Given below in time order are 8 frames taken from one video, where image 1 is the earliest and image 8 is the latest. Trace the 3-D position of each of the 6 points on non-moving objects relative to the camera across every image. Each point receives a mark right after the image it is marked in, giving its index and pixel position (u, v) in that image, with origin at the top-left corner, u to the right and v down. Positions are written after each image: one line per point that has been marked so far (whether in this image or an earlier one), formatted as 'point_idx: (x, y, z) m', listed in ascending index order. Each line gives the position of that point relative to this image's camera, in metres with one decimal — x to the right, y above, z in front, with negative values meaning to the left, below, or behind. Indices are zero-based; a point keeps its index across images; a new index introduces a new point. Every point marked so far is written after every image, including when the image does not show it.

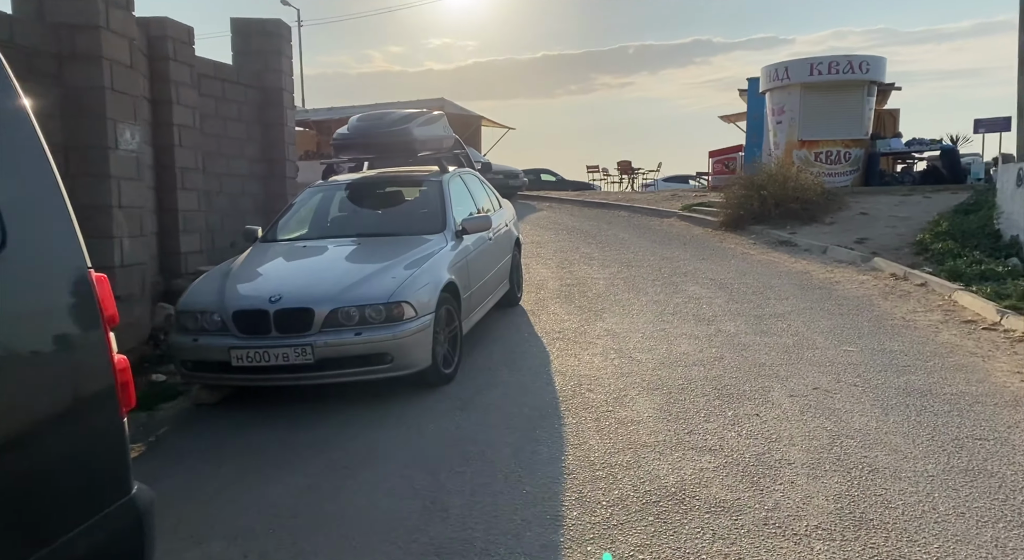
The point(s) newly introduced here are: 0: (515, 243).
0: (0.0, +0.4, +9.6) m
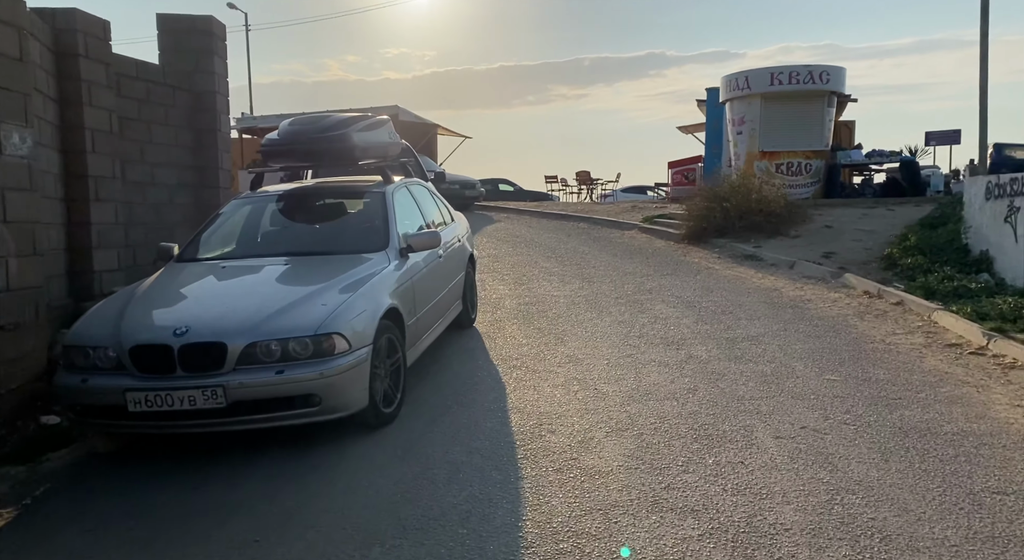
0: (-0.5, +0.2, +8.9) m
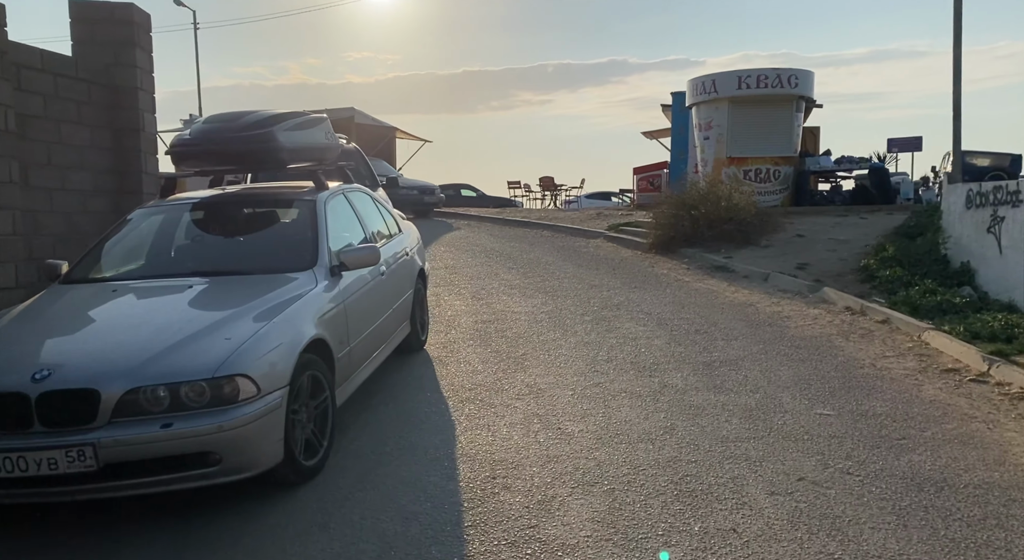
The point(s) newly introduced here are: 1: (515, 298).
0: (-0.9, +0.1, +8.0) m
1: (0.0, -0.2, +10.5) m
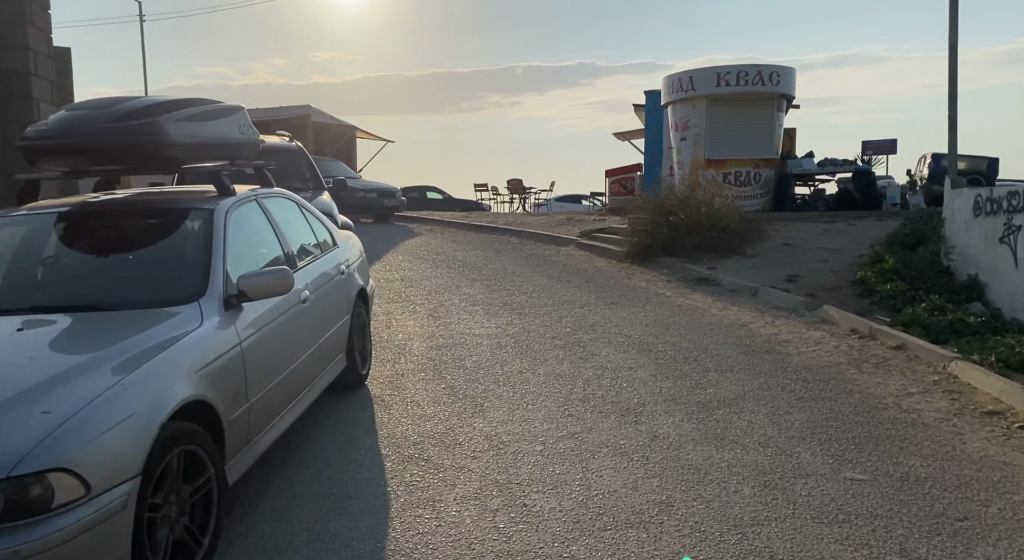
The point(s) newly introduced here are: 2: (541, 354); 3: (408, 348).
0: (-1.2, -0.1, +6.8) m
1: (-0.4, -0.4, +9.3) m
2: (+0.3, -0.7, +7.5) m
3: (-1.0, -0.6, +7.8) m
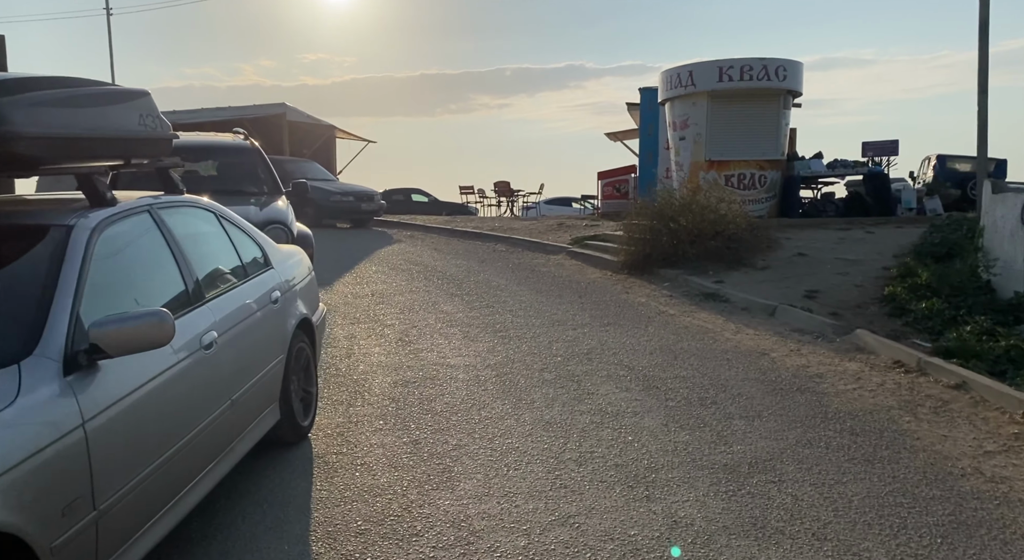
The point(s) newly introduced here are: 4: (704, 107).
0: (-1.4, -0.3, +5.5) m
1: (-0.6, -0.6, +8.0) m
2: (+0.1, -0.8, +6.3) m
3: (-1.1, -0.8, +6.6) m
4: (+3.5, +3.2, +15.3) m
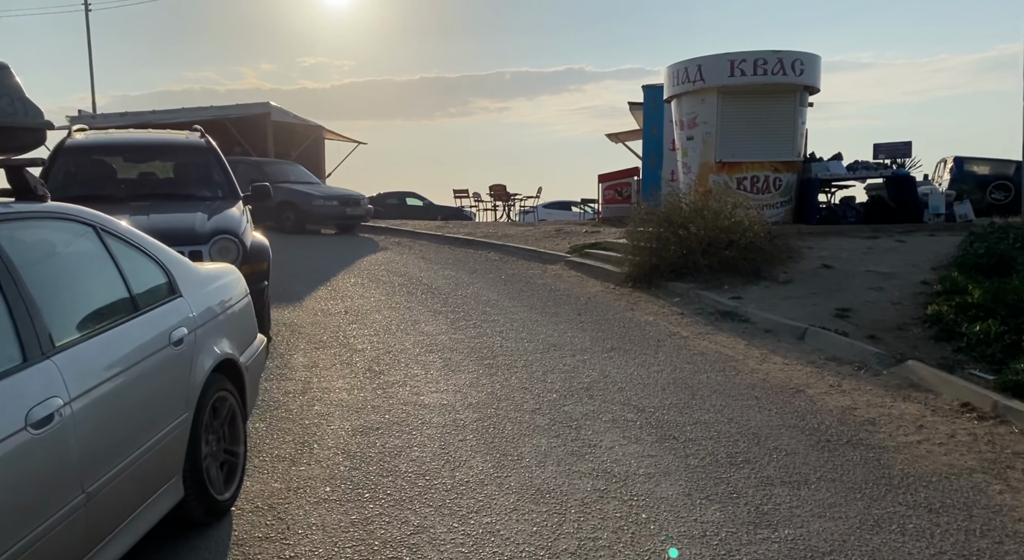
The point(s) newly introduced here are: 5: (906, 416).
0: (-1.5, -0.4, +4.4) m
1: (-0.7, -0.8, +6.8) m
2: (0.0, -1.0, +5.1) m
3: (-1.2, -1.0, +5.4) m
4: (+3.4, +3.0, +14.2) m
5: (+2.5, -0.9, +5.4) m
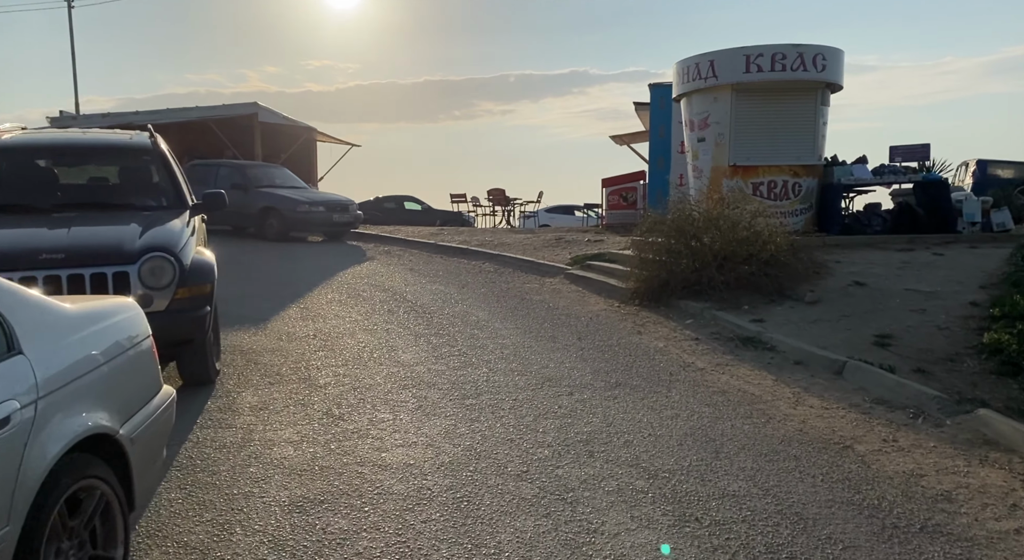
0: (-1.6, -0.6, +3.2) m
1: (-0.8, -1.0, +5.7) m
2: (-0.1, -1.2, +3.9) m
3: (-1.3, -1.2, +4.3) m
4: (+3.3, +2.8, +13.0) m
5: (+2.4, -1.1, +4.3) m
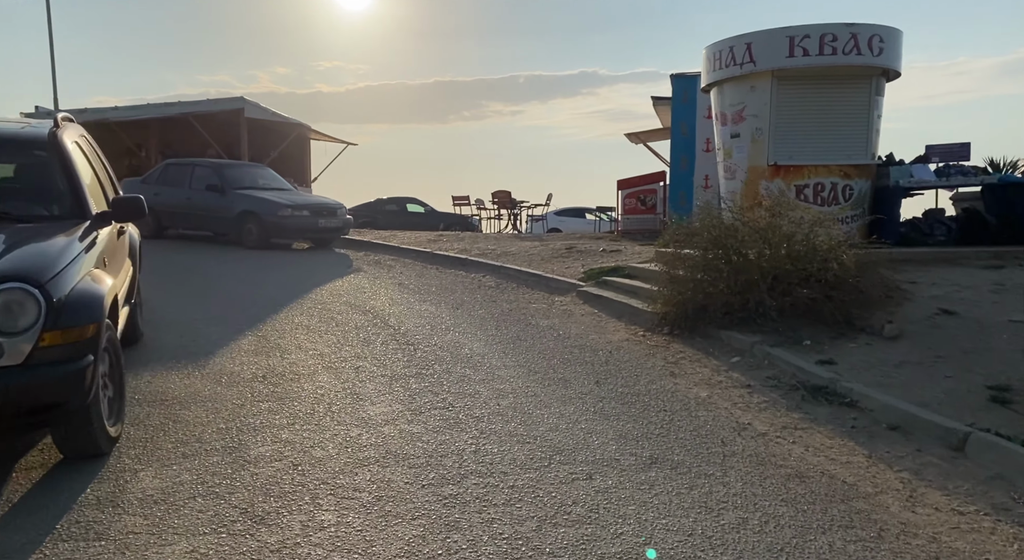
0: (-1.6, -0.8, +1.5) m
1: (-0.8, -1.2, +4.0) m
2: (-0.1, -1.4, +2.2) m
3: (-1.4, -1.4, +2.5) m
4: (+3.4, +2.5, +11.3) m
5: (+2.4, -1.3, +2.5) m
